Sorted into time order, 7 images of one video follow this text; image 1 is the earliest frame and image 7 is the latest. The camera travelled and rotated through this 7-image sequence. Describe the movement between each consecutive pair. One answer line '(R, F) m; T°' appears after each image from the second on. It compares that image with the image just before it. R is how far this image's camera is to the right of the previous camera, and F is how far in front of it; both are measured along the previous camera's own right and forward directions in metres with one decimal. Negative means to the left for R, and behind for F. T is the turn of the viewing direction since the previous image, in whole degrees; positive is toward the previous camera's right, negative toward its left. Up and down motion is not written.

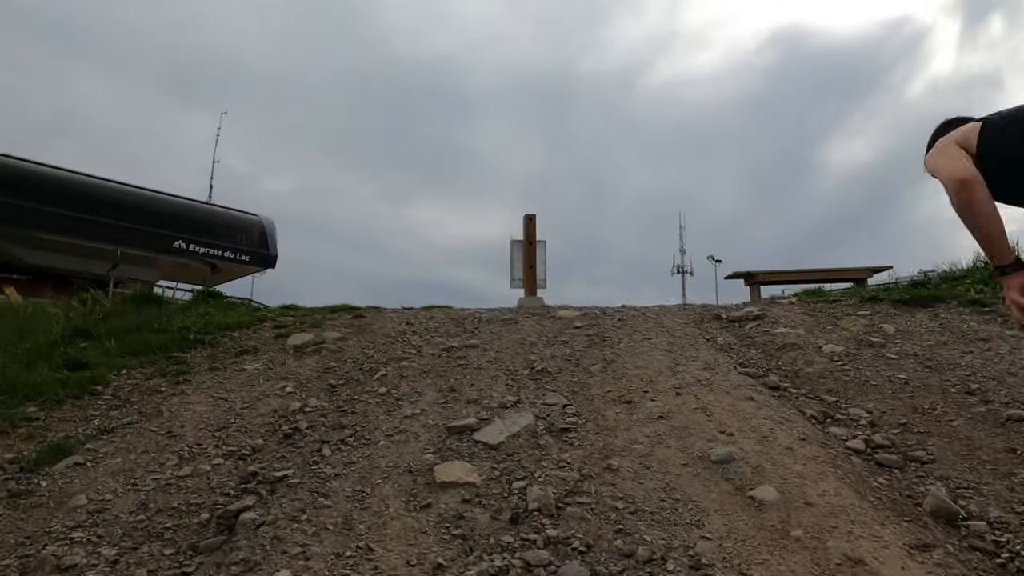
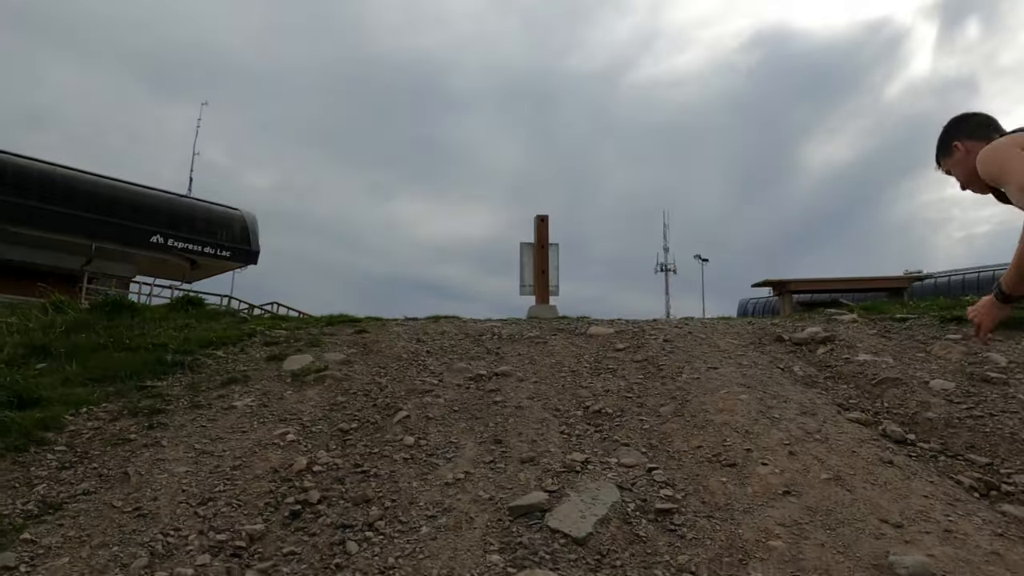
(-0.4, +1.0) m; +1°
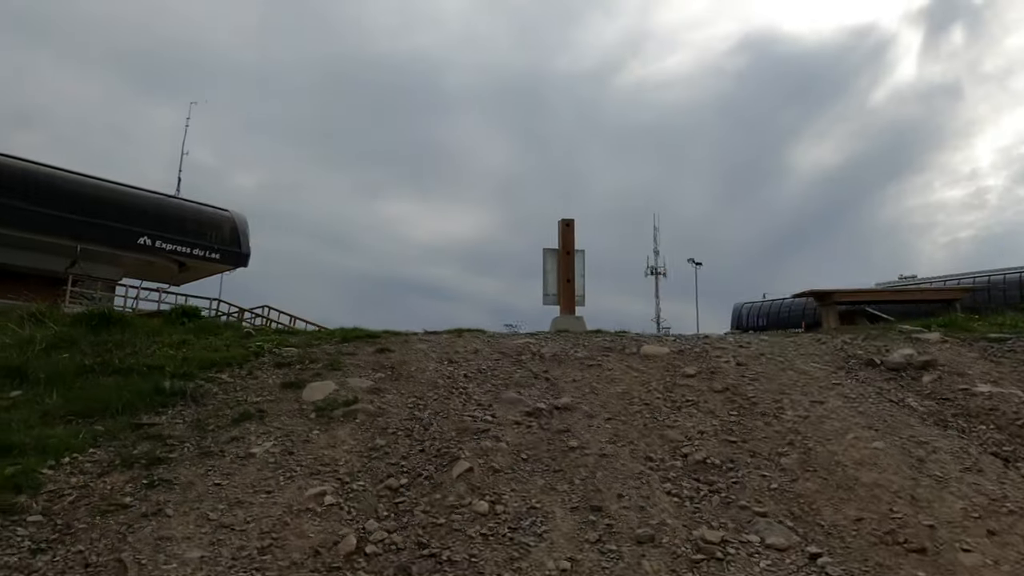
(-0.5, +0.8) m; +1°
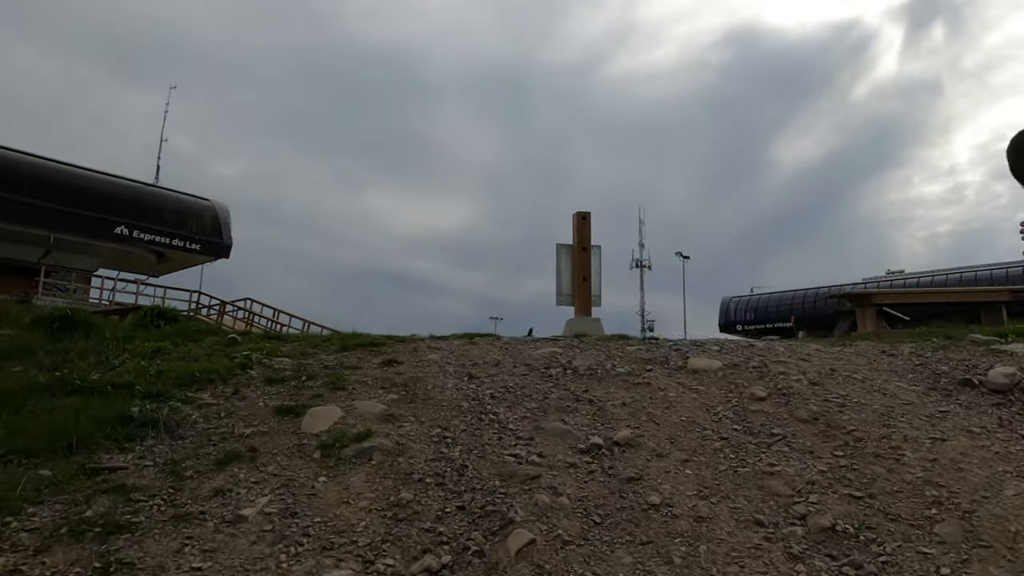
(-0.4, +0.9) m; +1°
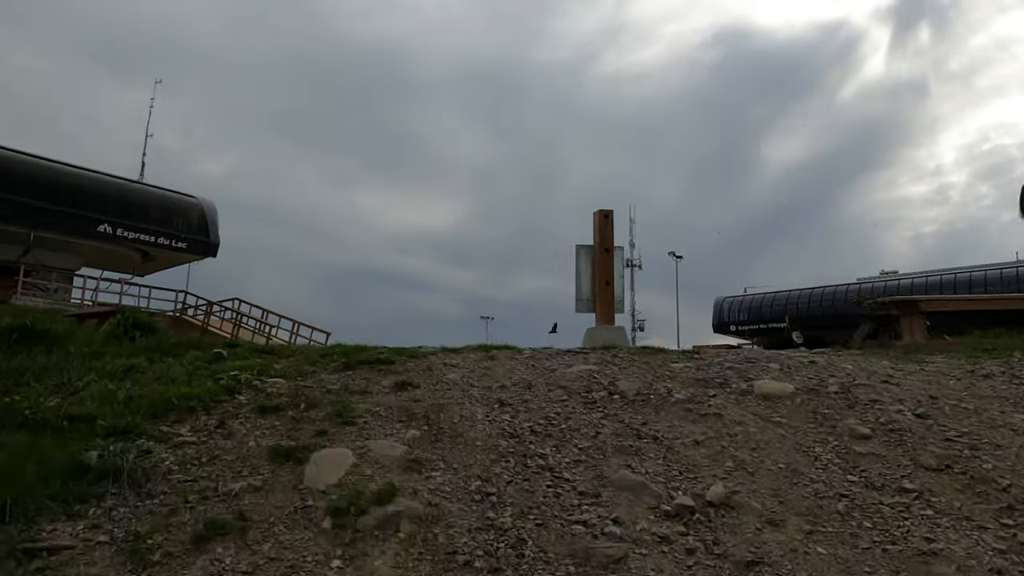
(-0.3, +0.9) m; +1°
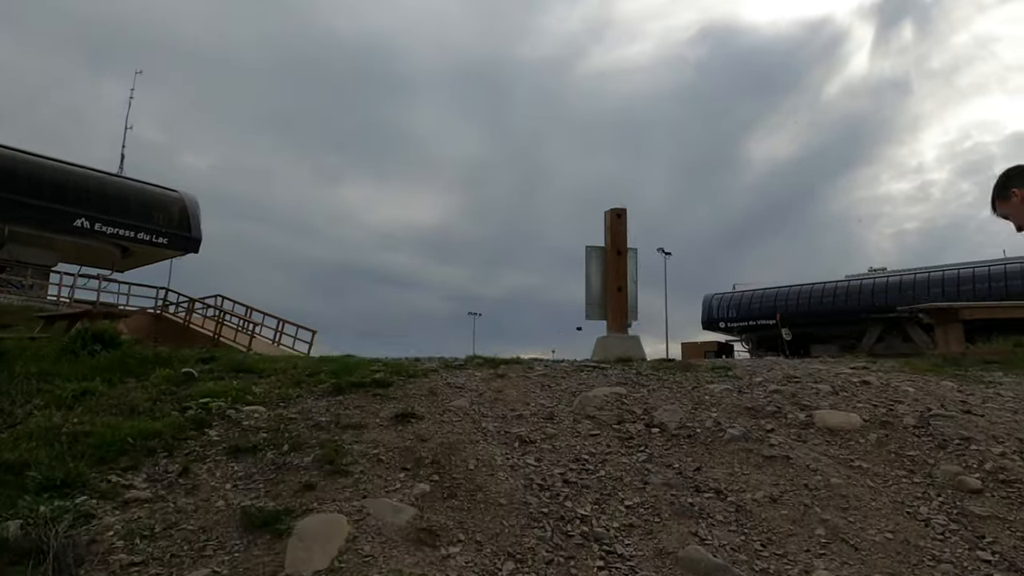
(-0.2, +0.7) m; +1°
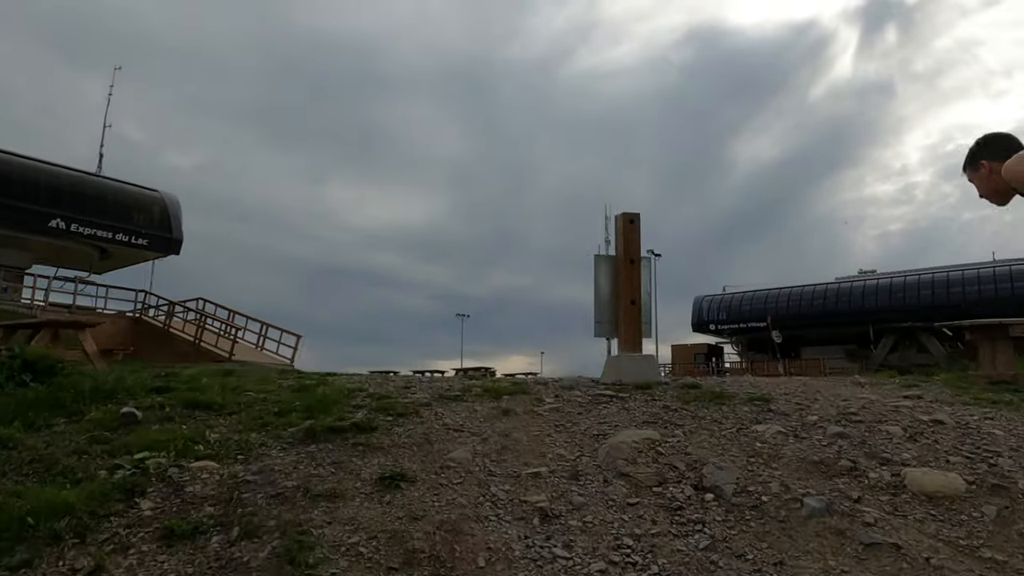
(-0.1, +0.9) m; +1°
